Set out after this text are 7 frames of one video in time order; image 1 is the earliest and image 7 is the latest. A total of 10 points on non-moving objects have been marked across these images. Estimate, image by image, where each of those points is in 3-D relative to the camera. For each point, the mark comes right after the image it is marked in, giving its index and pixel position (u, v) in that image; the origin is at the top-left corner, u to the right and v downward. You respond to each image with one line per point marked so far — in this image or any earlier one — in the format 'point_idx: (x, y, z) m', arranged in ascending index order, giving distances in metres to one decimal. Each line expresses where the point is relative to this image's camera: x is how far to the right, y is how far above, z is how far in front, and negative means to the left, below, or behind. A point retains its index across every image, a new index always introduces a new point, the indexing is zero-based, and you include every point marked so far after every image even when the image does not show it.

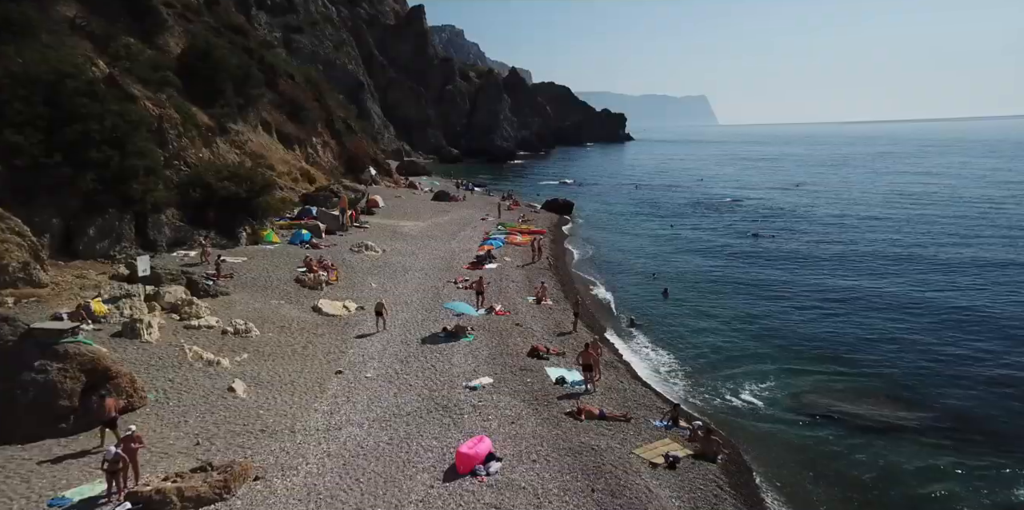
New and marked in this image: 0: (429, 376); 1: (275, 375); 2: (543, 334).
0: (-2.4, -3.5, +15.9) m
1: (-6.8, -3.5, +15.8) m
2: (+1.1, -2.9, +19.7) m
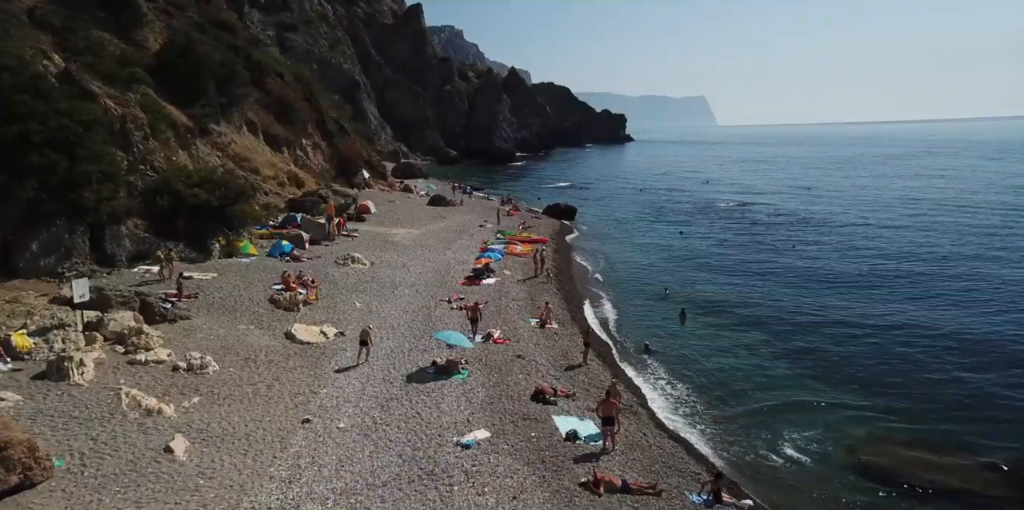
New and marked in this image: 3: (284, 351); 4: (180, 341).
0: (-2.4, -4.2, +13.2) m
1: (-6.8, -4.1, +13.1) m
2: (+1.1, -3.6, +17.0) m
3: (-7.6, -3.2, +18.1) m
4: (-10.6, -2.7, +17.3) m
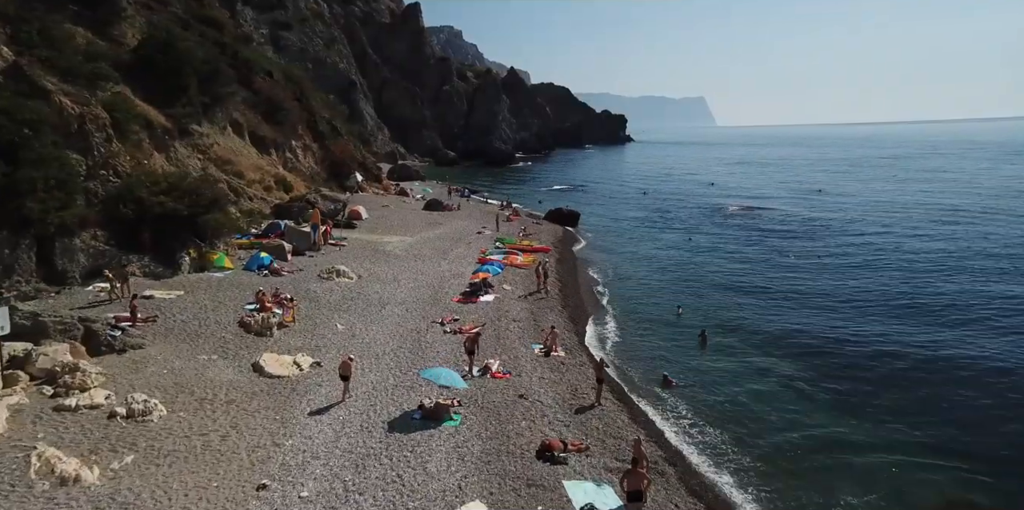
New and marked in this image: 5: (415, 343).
0: (-2.4, -4.8, +10.7) m
1: (-6.8, -4.7, +10.6) m
2: (+1.1, -4.2, +14.5) m
3: (-7.5, -3.8, +15.6) m
4: (-10.5, -3.3, +14.8) m
5: (-3.4, -3.1, +19.0) m
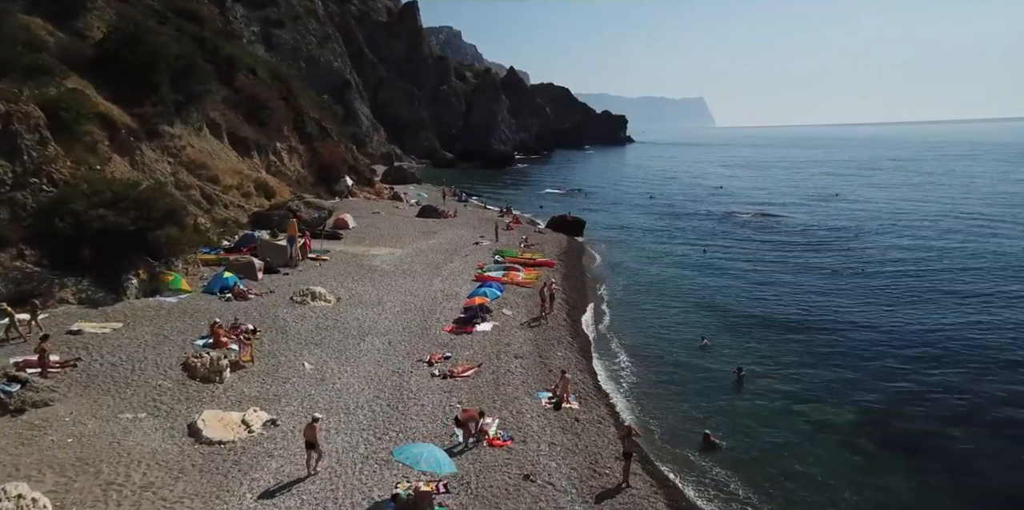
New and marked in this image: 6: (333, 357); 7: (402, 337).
0: (-2.3, -5.6, +7.3) m
1: (-6.7, -5.6, +7.2) m
2: (+1.2, -5.0, +11.1) m
3: (-7.5, -4.6, +12.2) m
4: (-10.5, -4.2, +11.4) m
5: (-3.3, -3.9, +15.5) m
6: (-6.0, -3.4, +18.1) m
7: (-4.0, -3.0, +19.7) m
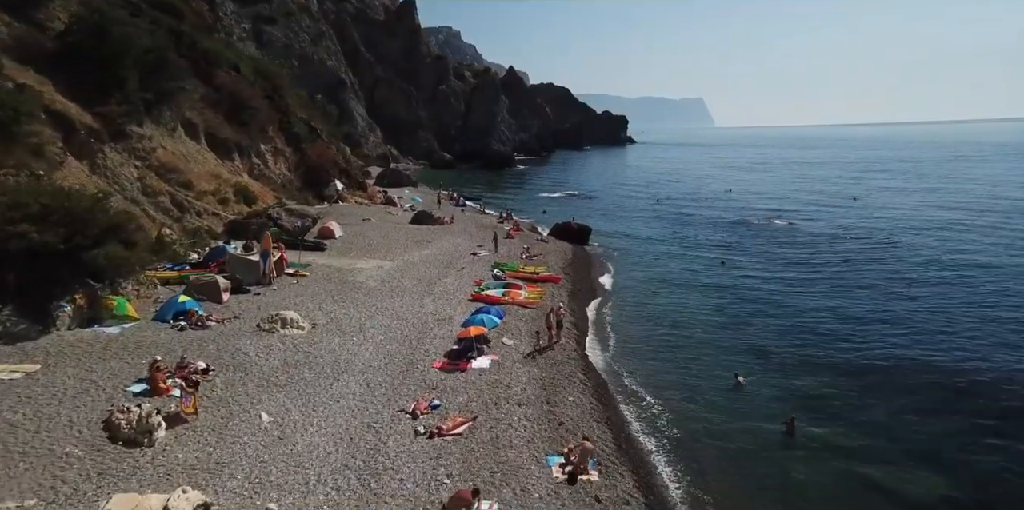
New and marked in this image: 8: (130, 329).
0: (-2.2, -6.3, +4.2) m
1: (-6.6, -6.3, +4.0) m
2: (+1.3, -5.7, +8.0) m
3: (-7.4, -5.3, +9.0) m
4: (-10.4, -4.9, +8.2) m
5: (-3.2, -4.6, +12.4) m
6: (-5.9, -4.1, +15.0) m
7: (-3.9, -3.7, +16.6) m
8: (-12.5, -2.4, +17.7) m
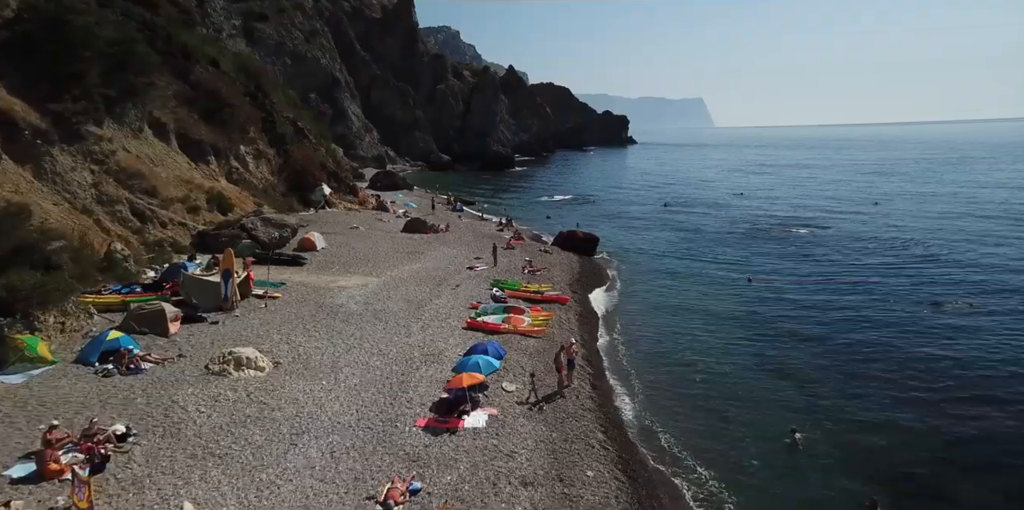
0: (-2.2, -7.1, +0.7) m
1: (-6.6, -7.0, +0.6) m
2: (+1.3, -6.5, +4.5) m
3: (-7.3, -6.1, +5.6) m
4: (-10.3, -5.7, +4.8) m
5: (-3.2, -5.4, +8.9) m
6: (-5.9, -4.9, +11.5) m
7: (-3.9, -4.5, +13.2) m
8: (-12.4, -3.2, +14.3) m
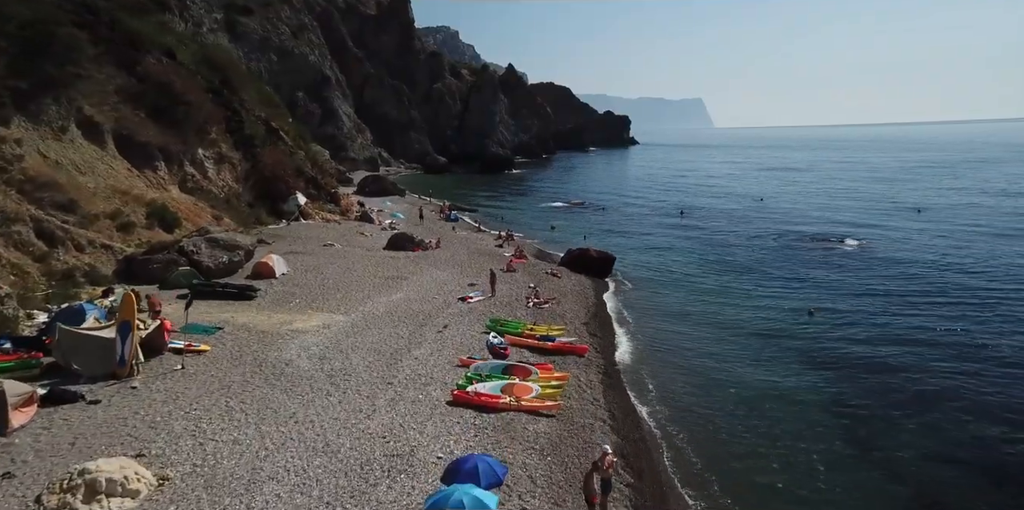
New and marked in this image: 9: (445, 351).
0: (-2.1, -8.4, -5.1) m
1: (-6.5, -8.3, -5.2) m
2: (+1.4, -7.8, -1.3) m
3: (-7.2, -7.4, -0.2) m
4: (-10.2, -7.0, -1.0) m
5: (-3.1, -6.7, +3.2) m
6: (-5.8, -6.2, +5.7) m
7: (-3.8, -5.8, +7.4) m
8: (-12.3, -4.5, +8.5) m
9: (-2.4, -3.4, +18.9) m
